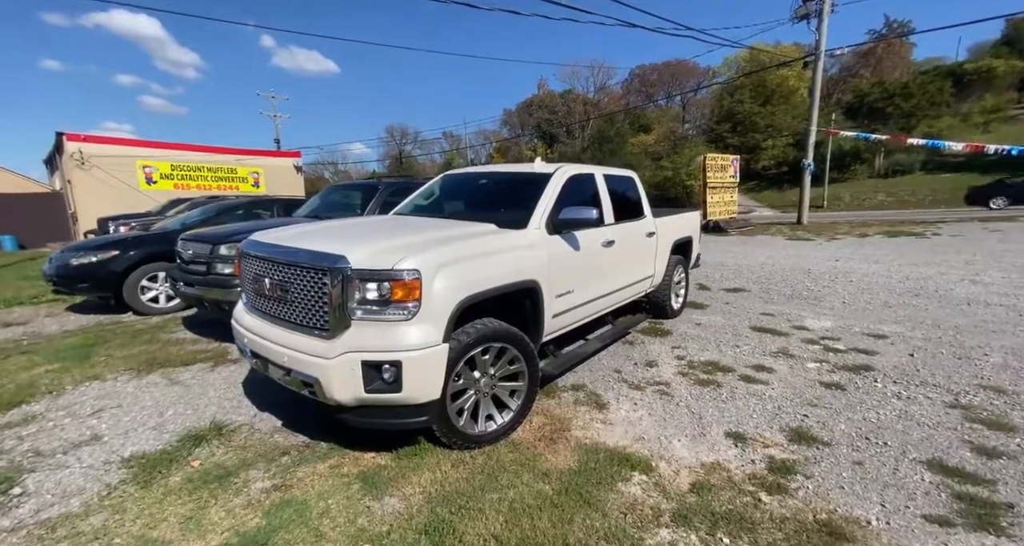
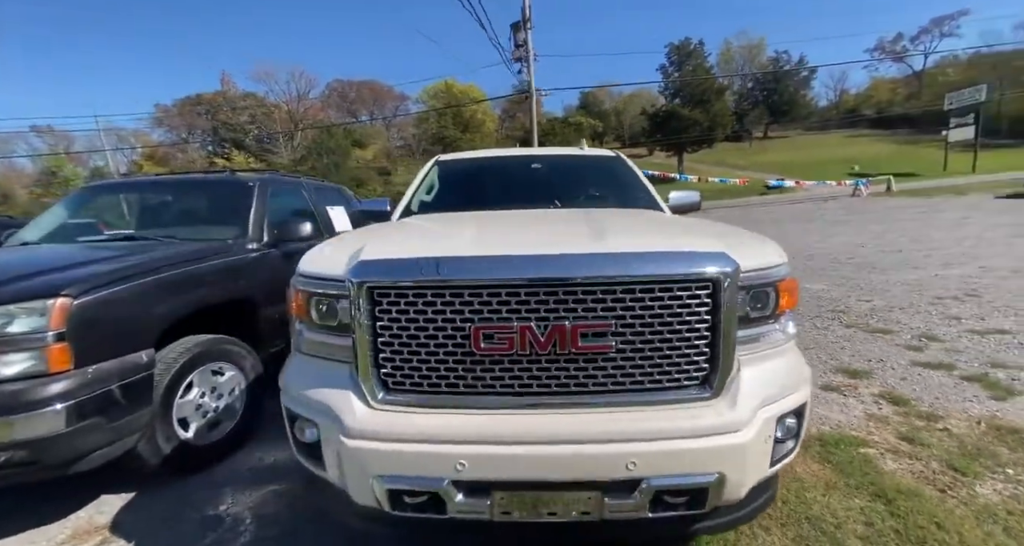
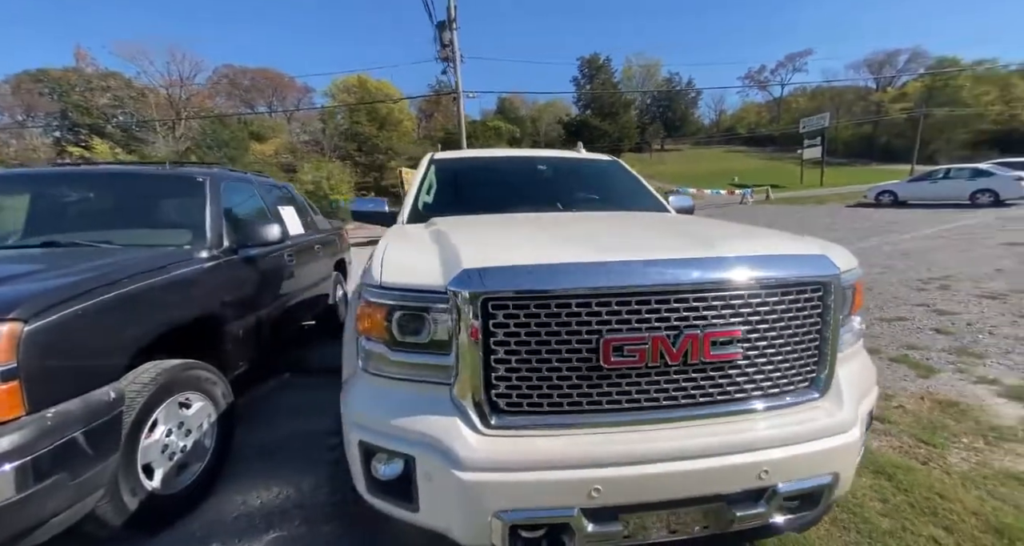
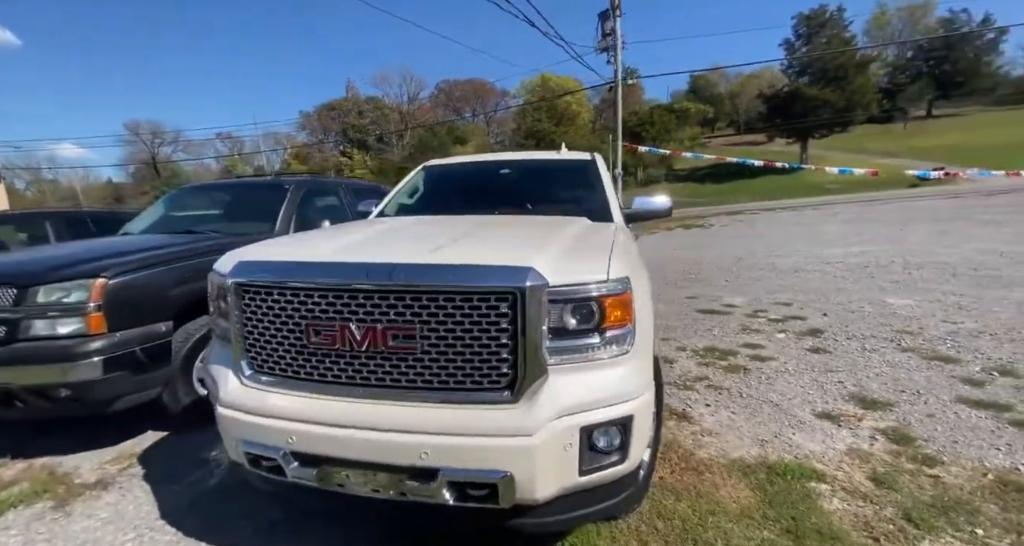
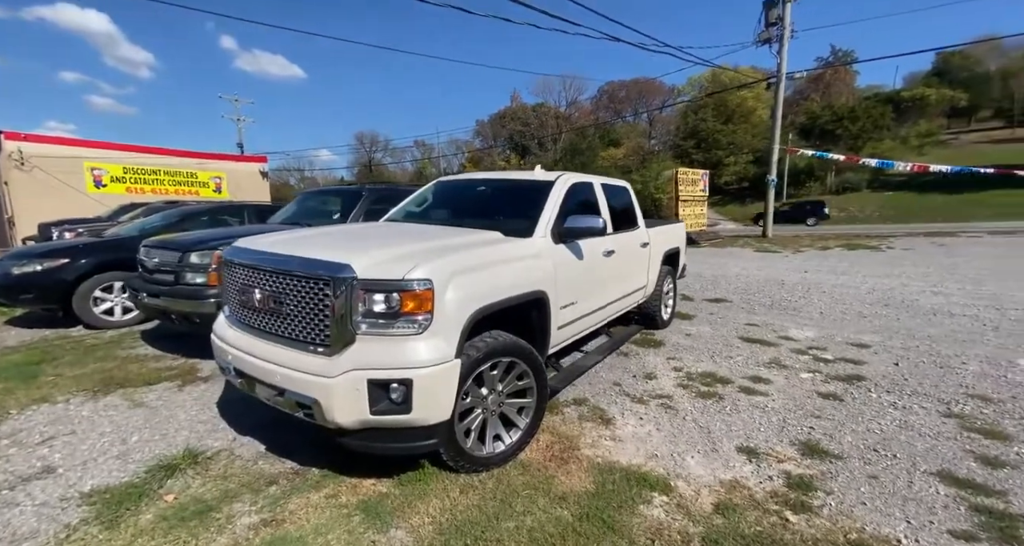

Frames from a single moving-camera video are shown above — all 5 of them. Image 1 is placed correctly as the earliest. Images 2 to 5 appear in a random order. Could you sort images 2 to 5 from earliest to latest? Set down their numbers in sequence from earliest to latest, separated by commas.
5, 4, 2, 3
